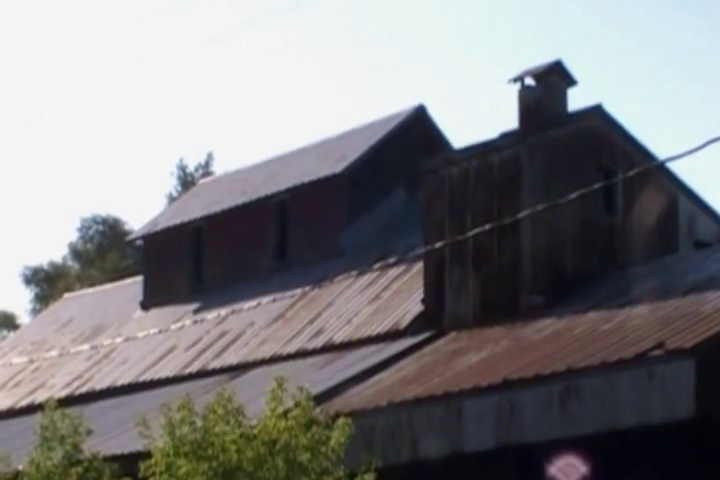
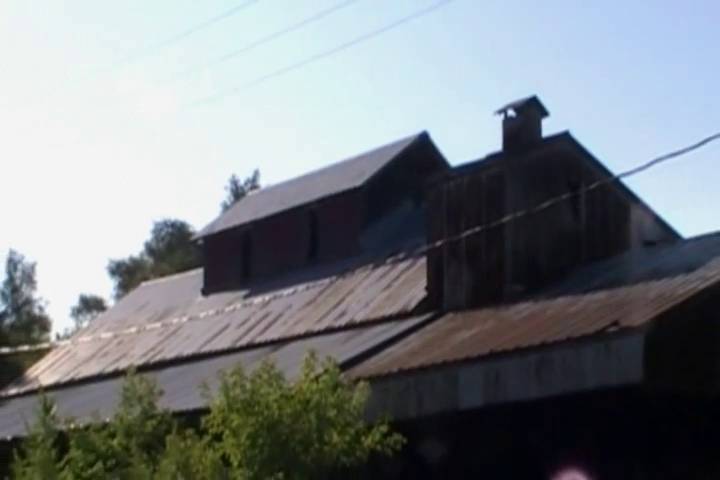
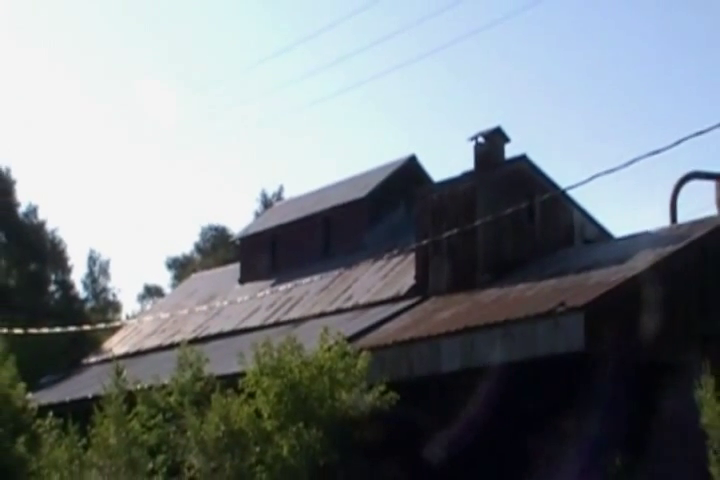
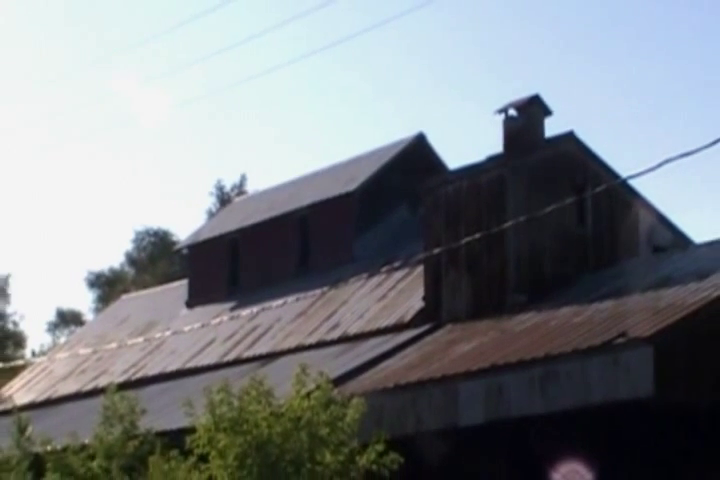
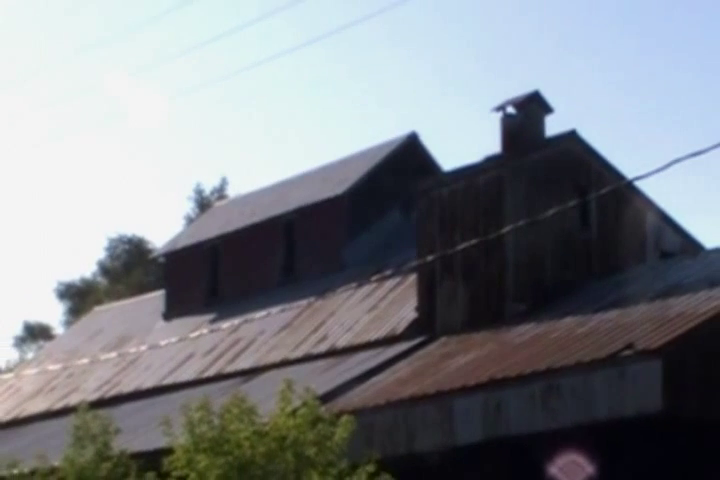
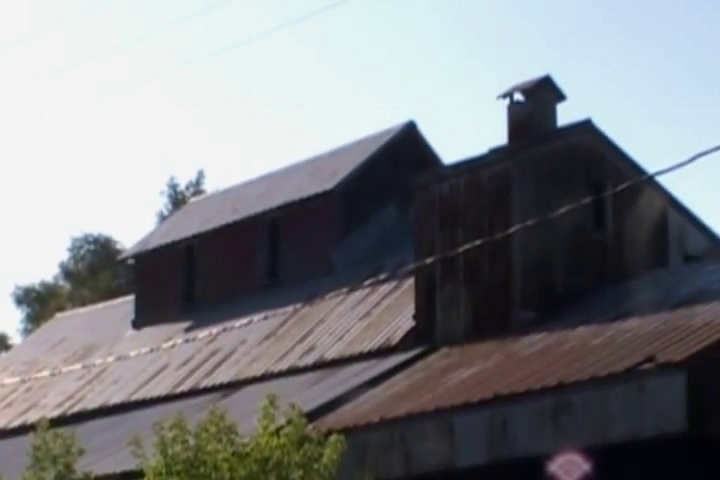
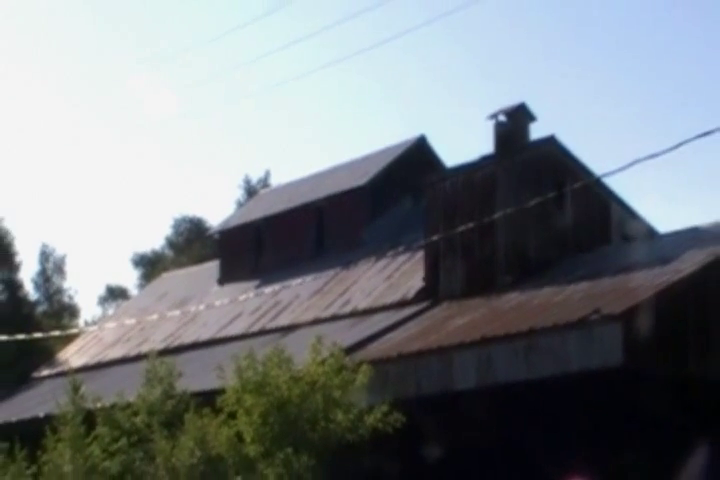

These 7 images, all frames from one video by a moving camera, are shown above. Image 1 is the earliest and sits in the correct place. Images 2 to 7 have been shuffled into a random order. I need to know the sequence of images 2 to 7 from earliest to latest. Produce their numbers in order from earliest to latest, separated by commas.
6, 5, 4, 2, 7, 3
